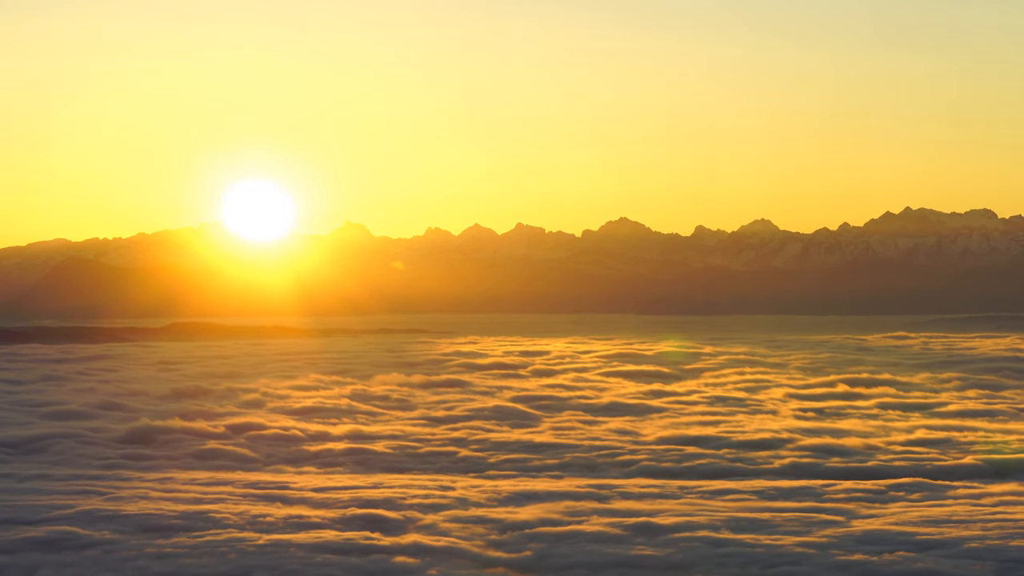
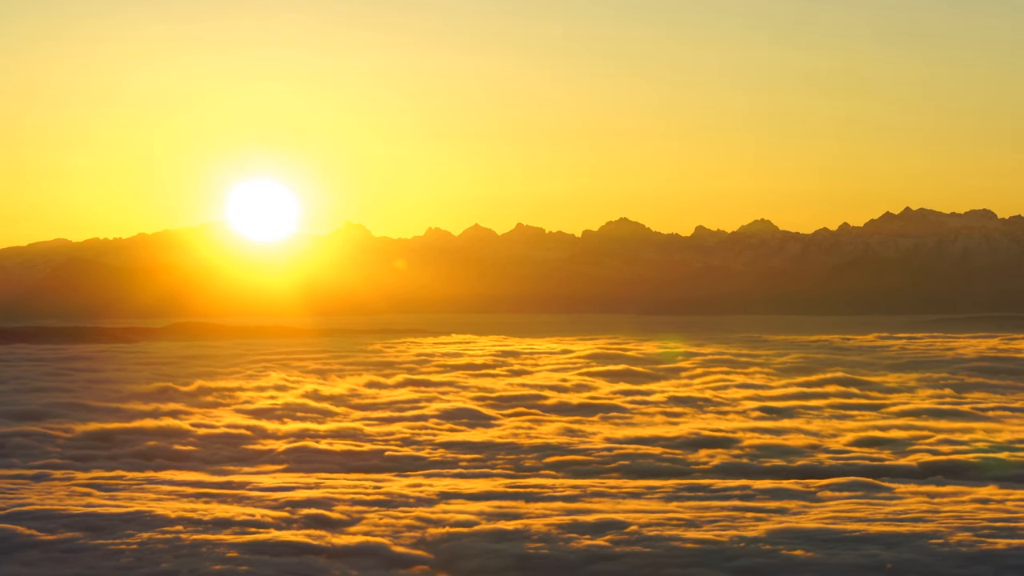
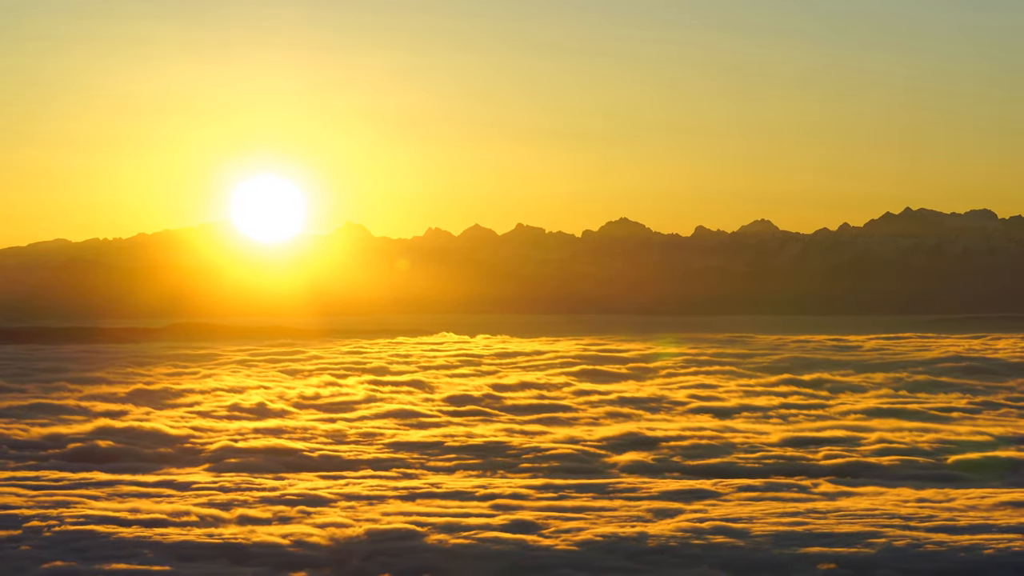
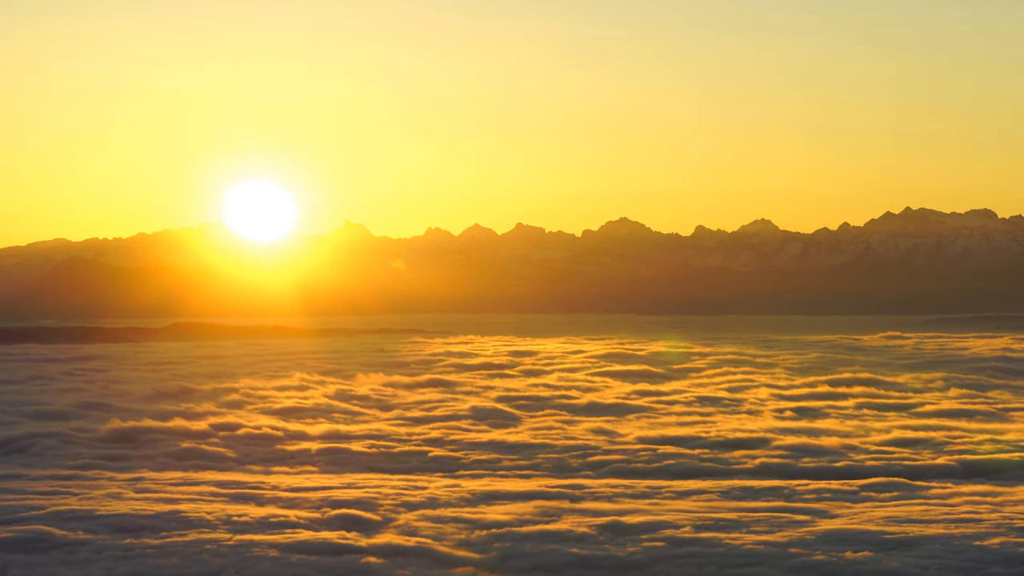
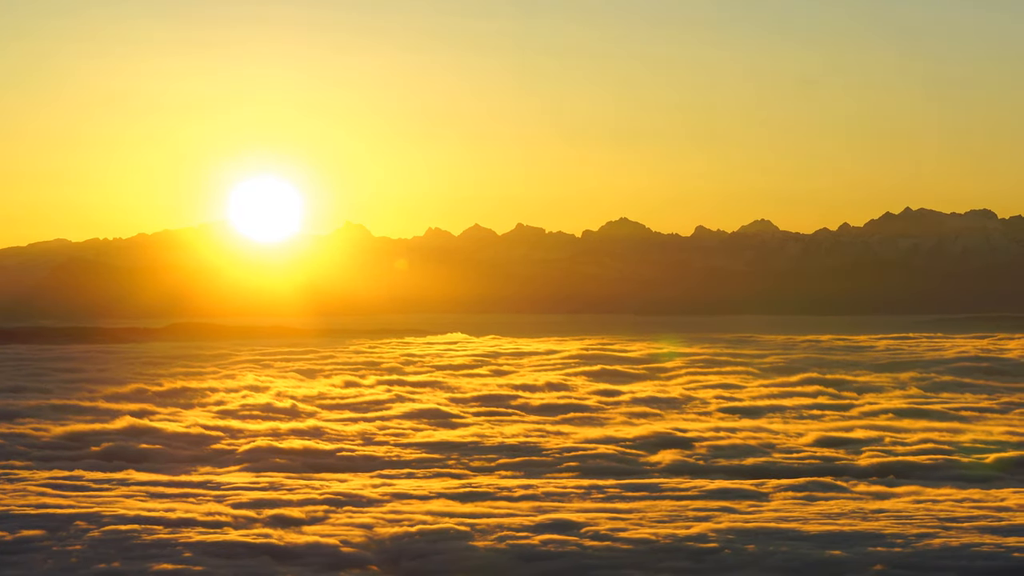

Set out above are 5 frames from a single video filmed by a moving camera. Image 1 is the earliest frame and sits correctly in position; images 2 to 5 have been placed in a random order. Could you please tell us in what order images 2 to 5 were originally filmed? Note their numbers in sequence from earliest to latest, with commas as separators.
4, 2, 5, 3
